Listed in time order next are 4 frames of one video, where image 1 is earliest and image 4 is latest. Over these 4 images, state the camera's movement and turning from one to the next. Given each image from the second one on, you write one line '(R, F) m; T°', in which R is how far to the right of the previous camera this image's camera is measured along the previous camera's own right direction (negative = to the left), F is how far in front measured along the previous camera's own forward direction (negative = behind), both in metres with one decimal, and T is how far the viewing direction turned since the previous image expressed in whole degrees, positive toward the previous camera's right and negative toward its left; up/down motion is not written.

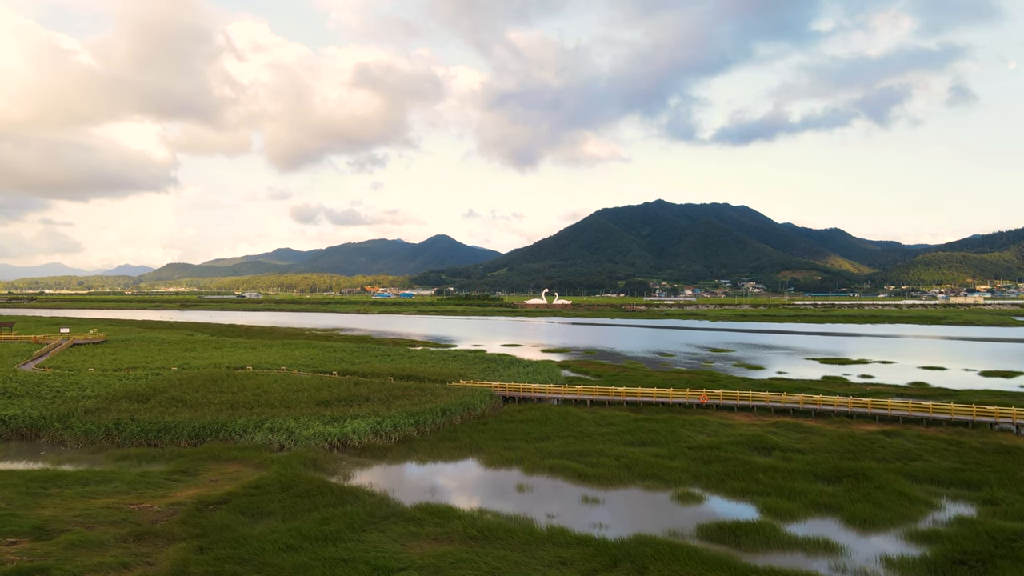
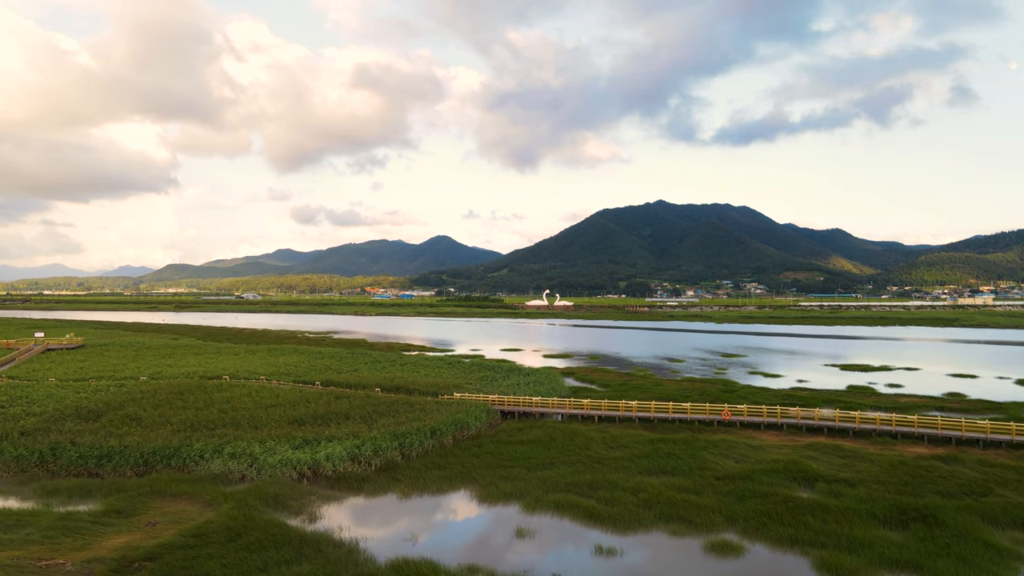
(+0.1, +3.9) m; 0°
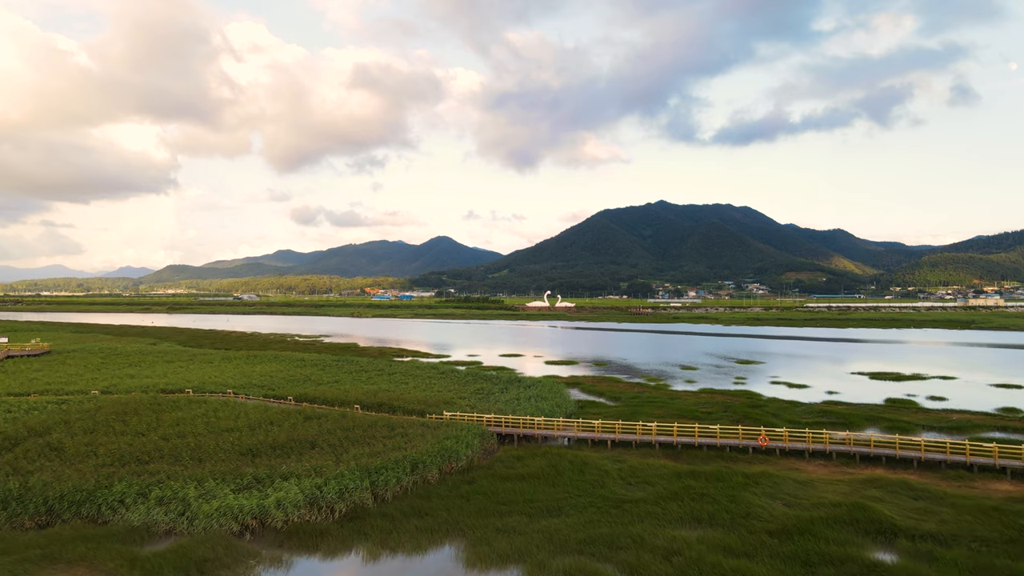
(+0.1, +4.9) m; 0°
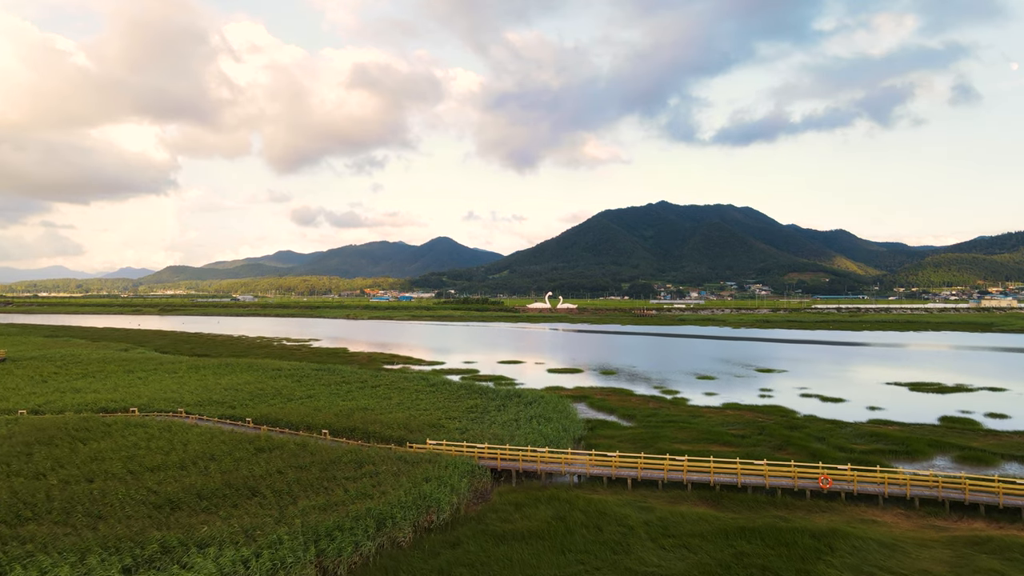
(+0.1, +5.5) m; 0°
